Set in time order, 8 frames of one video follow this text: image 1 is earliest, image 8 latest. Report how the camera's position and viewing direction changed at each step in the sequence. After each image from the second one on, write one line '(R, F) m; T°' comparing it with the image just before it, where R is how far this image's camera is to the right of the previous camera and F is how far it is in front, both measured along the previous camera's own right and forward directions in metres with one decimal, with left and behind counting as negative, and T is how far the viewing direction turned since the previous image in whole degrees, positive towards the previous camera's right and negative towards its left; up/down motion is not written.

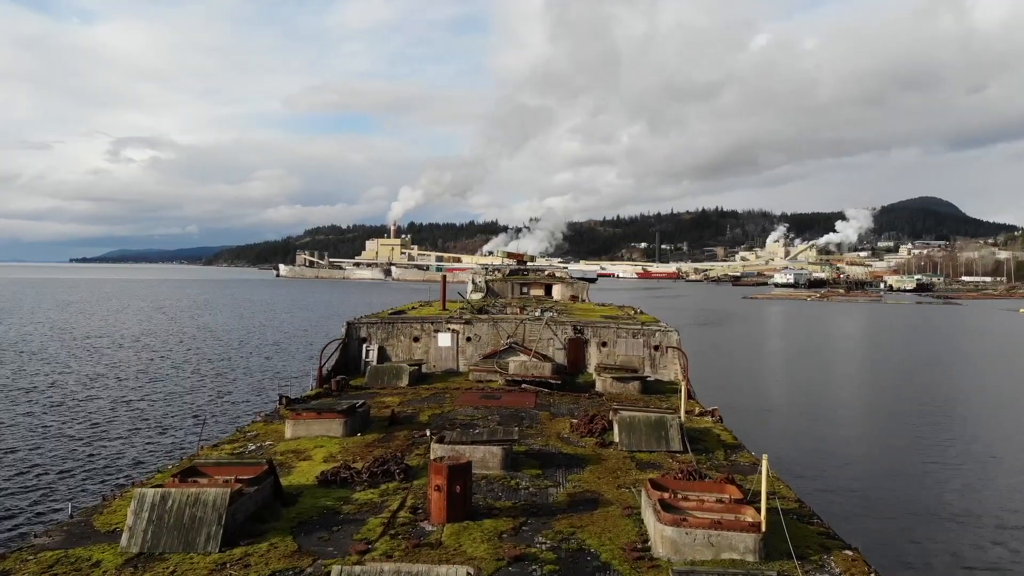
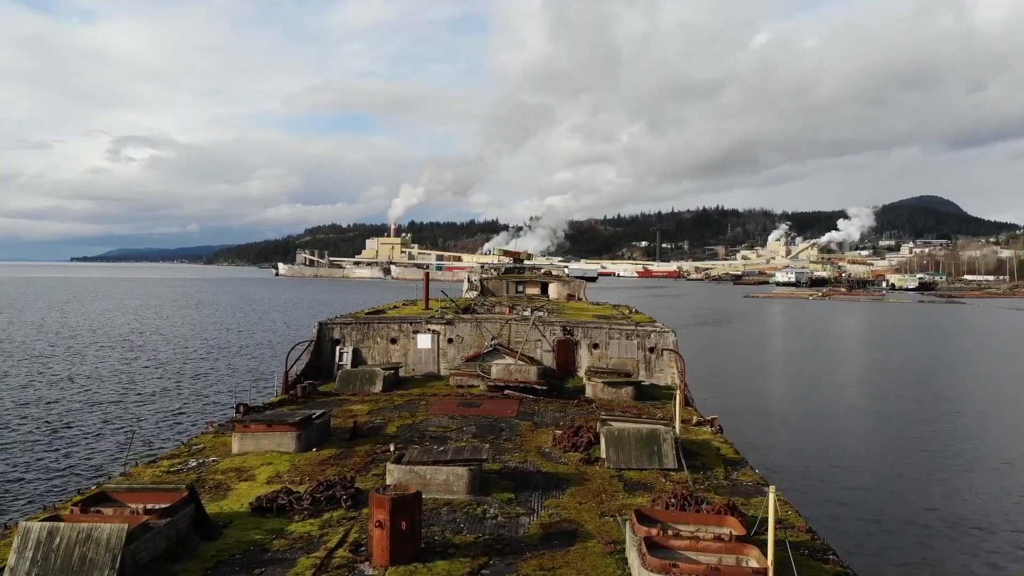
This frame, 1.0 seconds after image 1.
(+0.4, +1.5) m; 0°
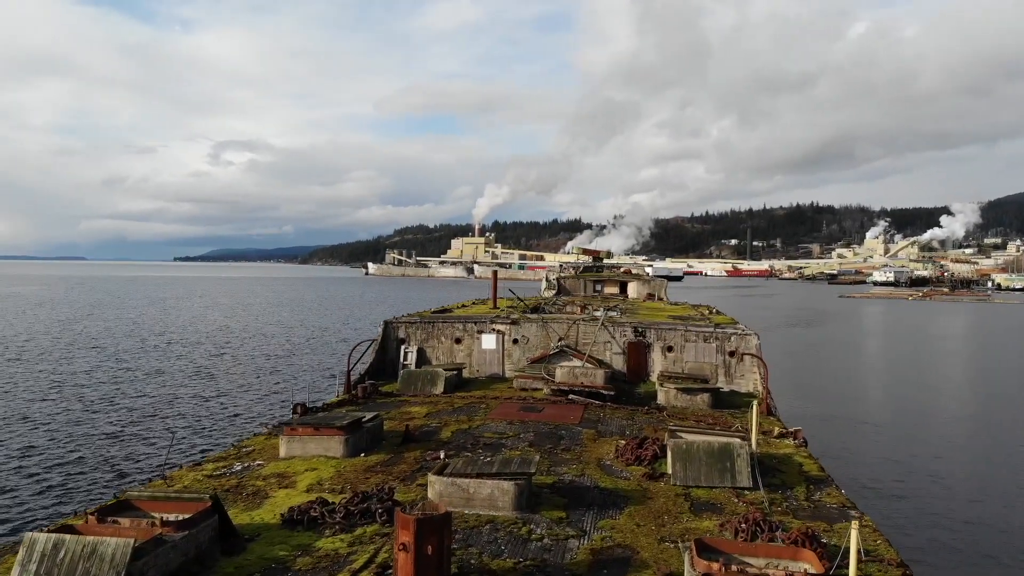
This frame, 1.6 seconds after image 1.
(+0.4, +0.9) m; -6°
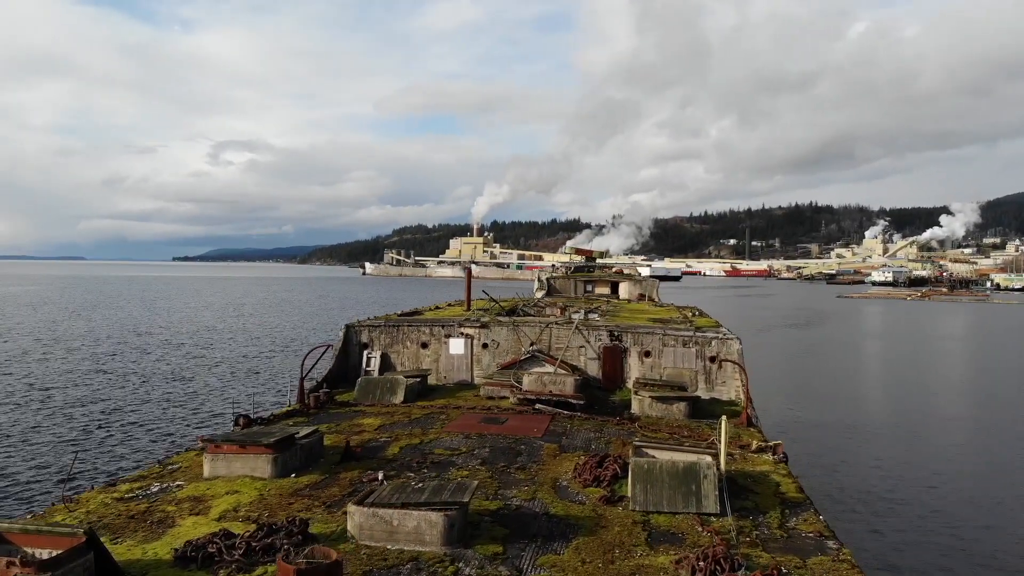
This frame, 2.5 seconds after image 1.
(+0.7, +1.1) m; 0°
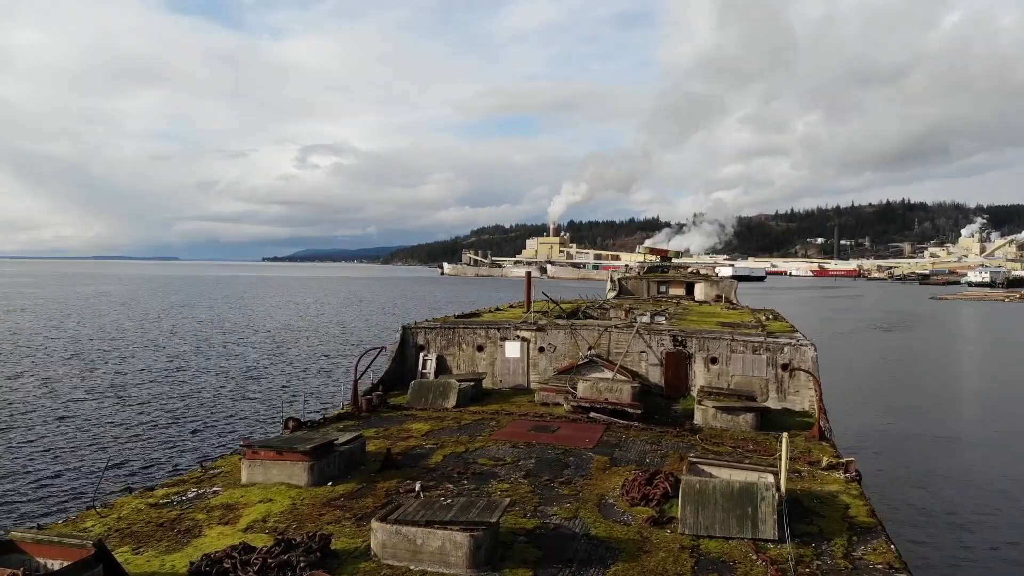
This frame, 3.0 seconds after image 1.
(+0.4, +0.6) m; -5°
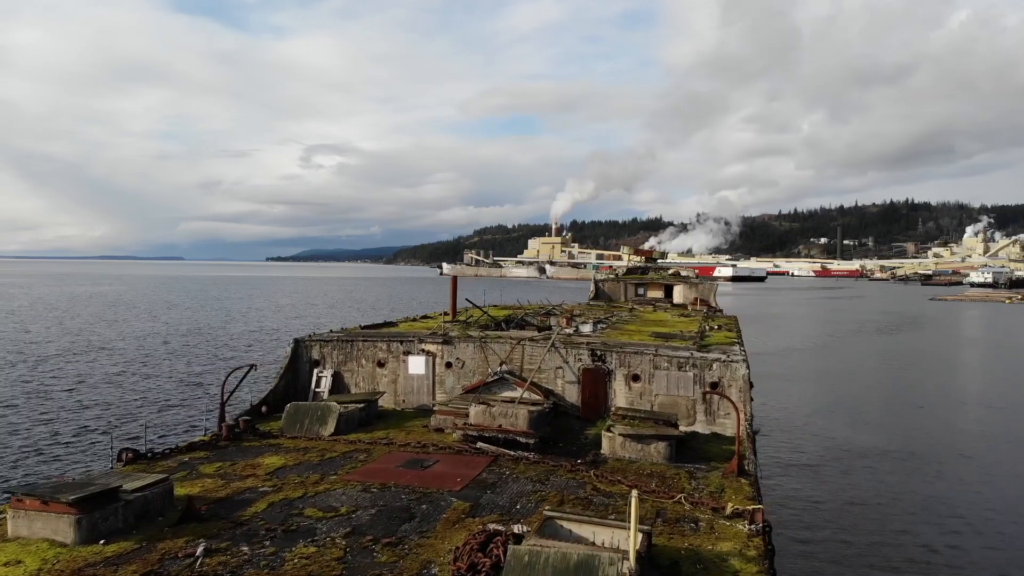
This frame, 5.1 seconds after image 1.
(+2.0, +2.0) m; 0°
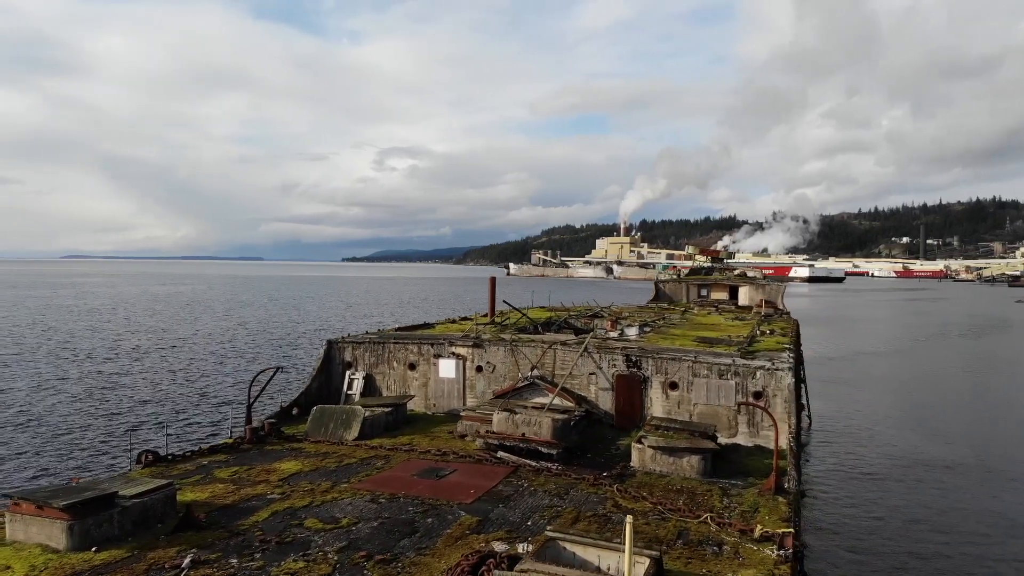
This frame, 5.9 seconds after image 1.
(+0.7, +0.6) m; -5°
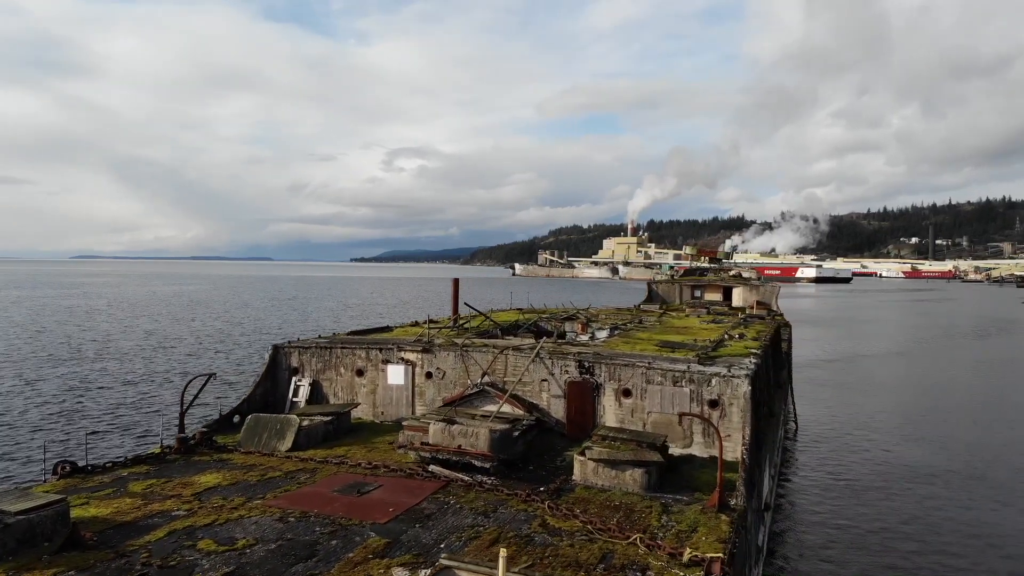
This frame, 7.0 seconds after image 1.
(+1.1, +0.7) m; -1°
